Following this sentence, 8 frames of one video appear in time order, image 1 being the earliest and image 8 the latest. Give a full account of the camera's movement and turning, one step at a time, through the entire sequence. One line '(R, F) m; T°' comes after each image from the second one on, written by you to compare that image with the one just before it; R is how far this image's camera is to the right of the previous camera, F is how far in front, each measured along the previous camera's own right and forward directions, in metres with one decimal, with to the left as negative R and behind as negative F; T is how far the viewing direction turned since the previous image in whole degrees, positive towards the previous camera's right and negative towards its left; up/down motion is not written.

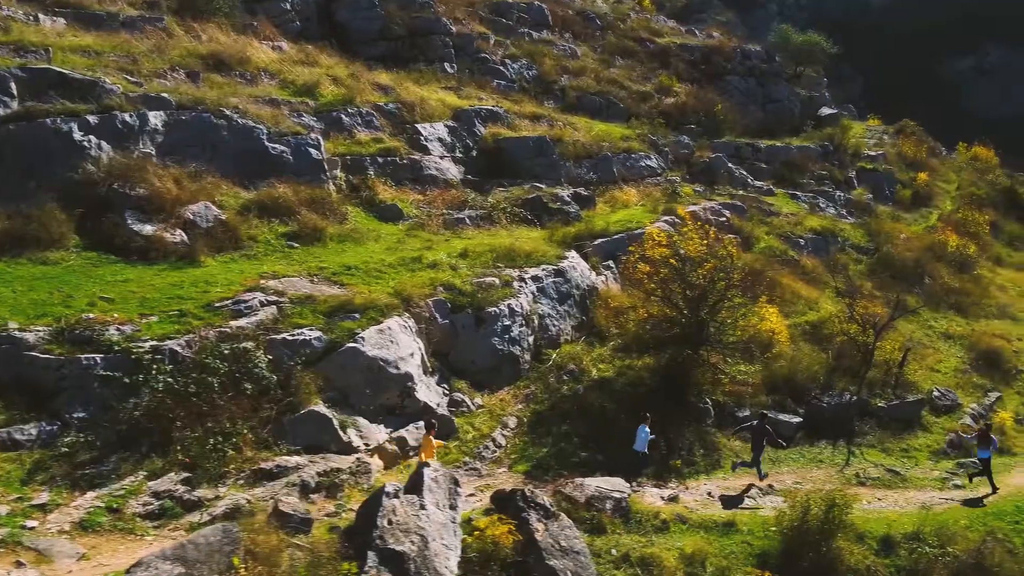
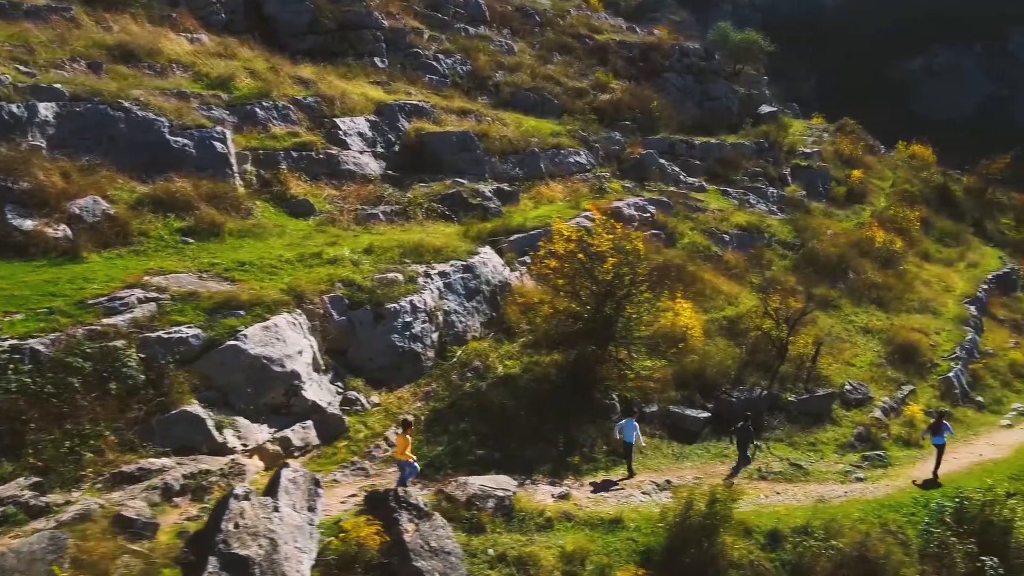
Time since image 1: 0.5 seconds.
(+1.0, +0.2) m; +2°
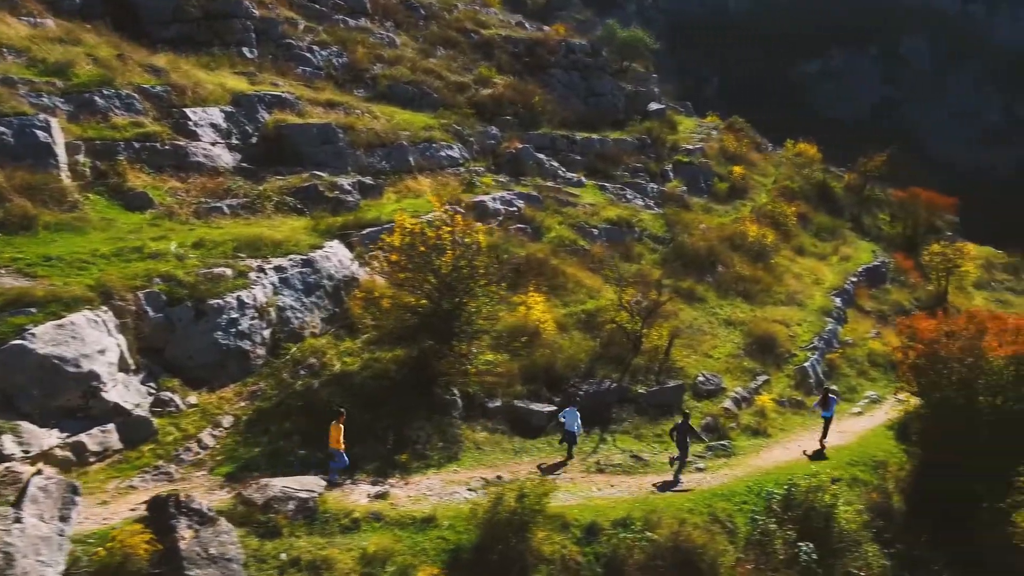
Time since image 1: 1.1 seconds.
(+1.3, +0.3) m; +5°
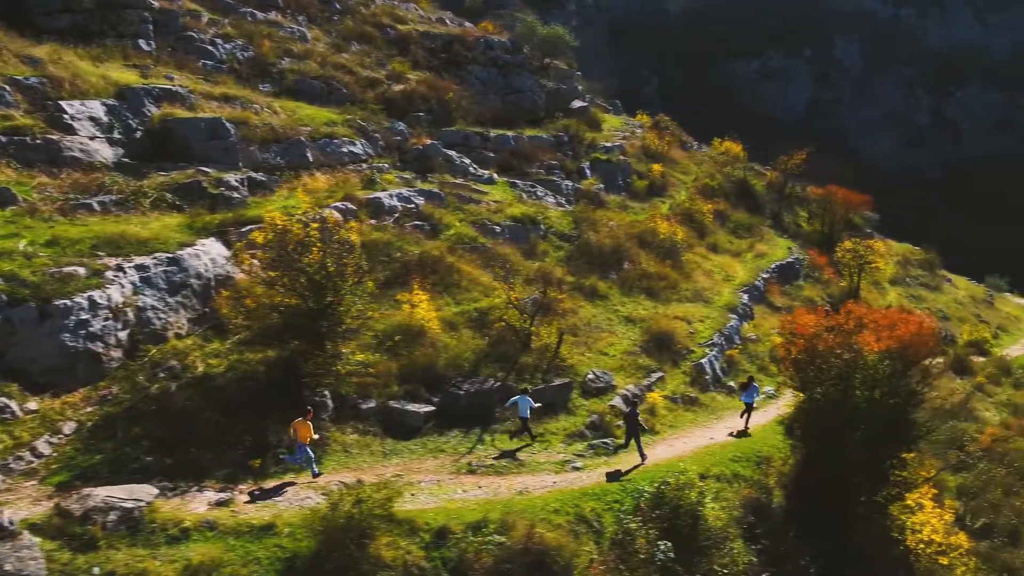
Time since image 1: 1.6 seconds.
(+1.2, +0.3) m; +3°
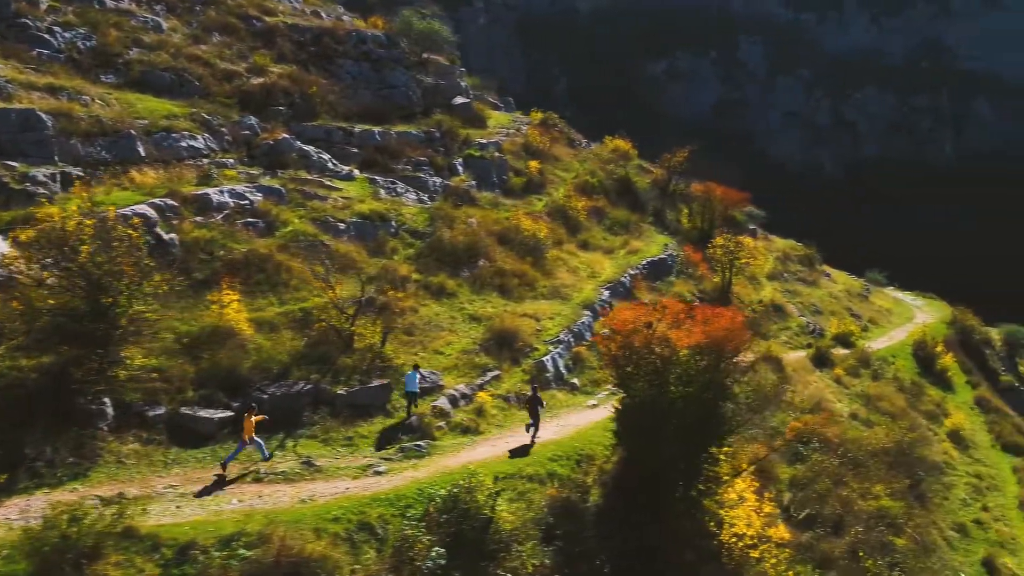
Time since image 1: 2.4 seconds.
(+2.0, +0.4) m; +5°
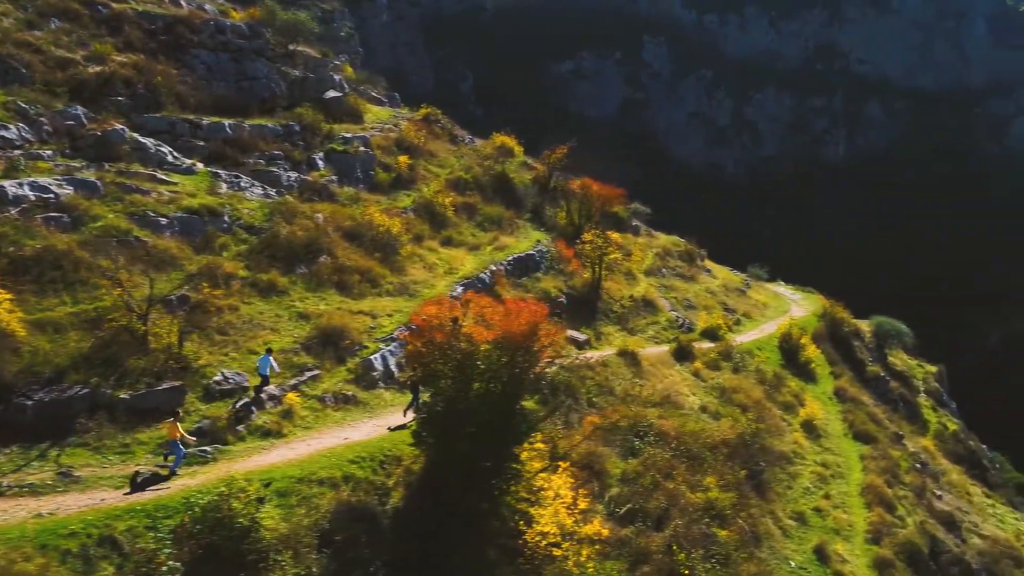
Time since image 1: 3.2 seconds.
(+2.1, +0.4) m; +5°
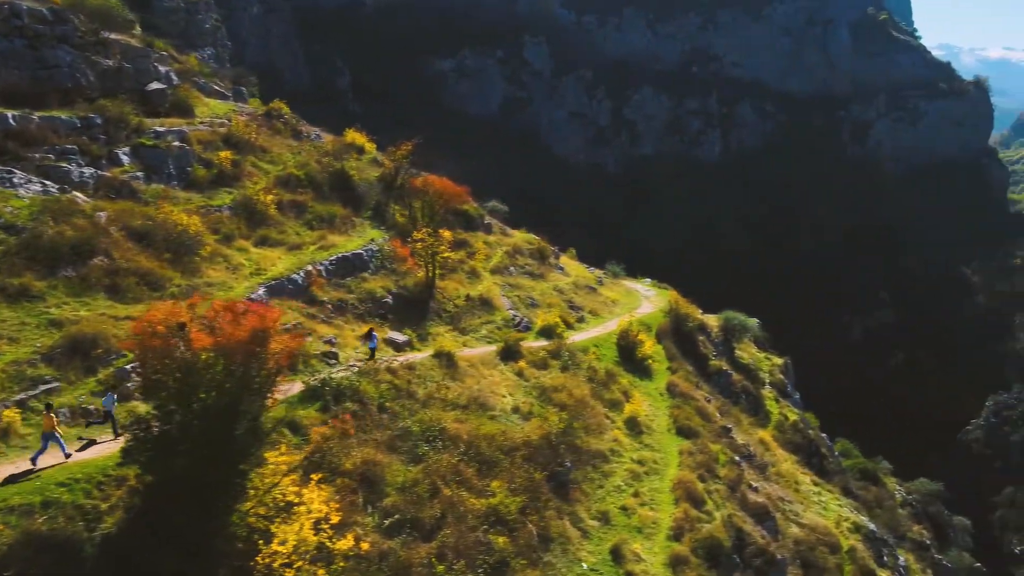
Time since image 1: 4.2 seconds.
(+2.7, +0.7) m; +7°
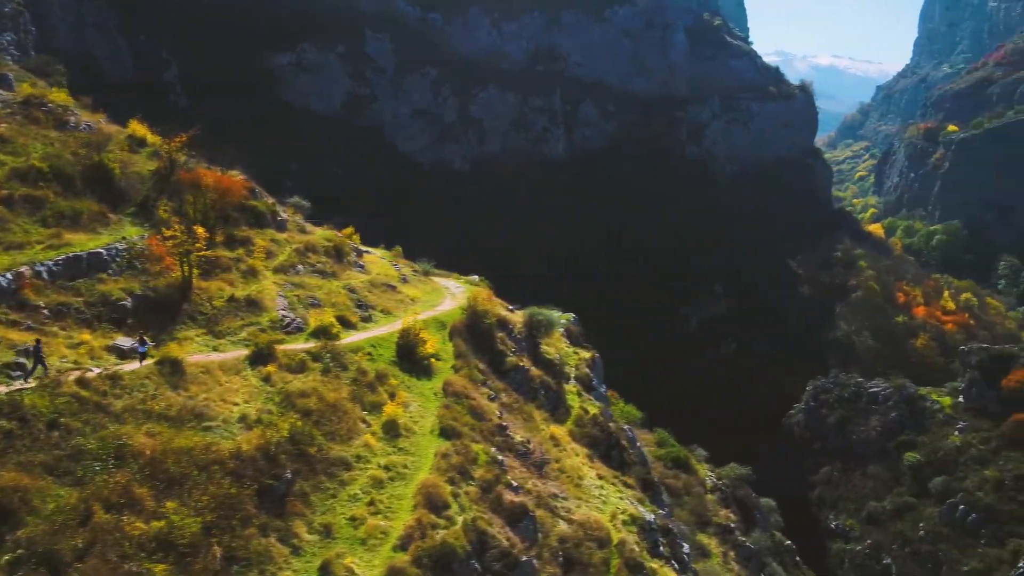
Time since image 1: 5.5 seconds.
(+3.8, +1.0) m; +9°
